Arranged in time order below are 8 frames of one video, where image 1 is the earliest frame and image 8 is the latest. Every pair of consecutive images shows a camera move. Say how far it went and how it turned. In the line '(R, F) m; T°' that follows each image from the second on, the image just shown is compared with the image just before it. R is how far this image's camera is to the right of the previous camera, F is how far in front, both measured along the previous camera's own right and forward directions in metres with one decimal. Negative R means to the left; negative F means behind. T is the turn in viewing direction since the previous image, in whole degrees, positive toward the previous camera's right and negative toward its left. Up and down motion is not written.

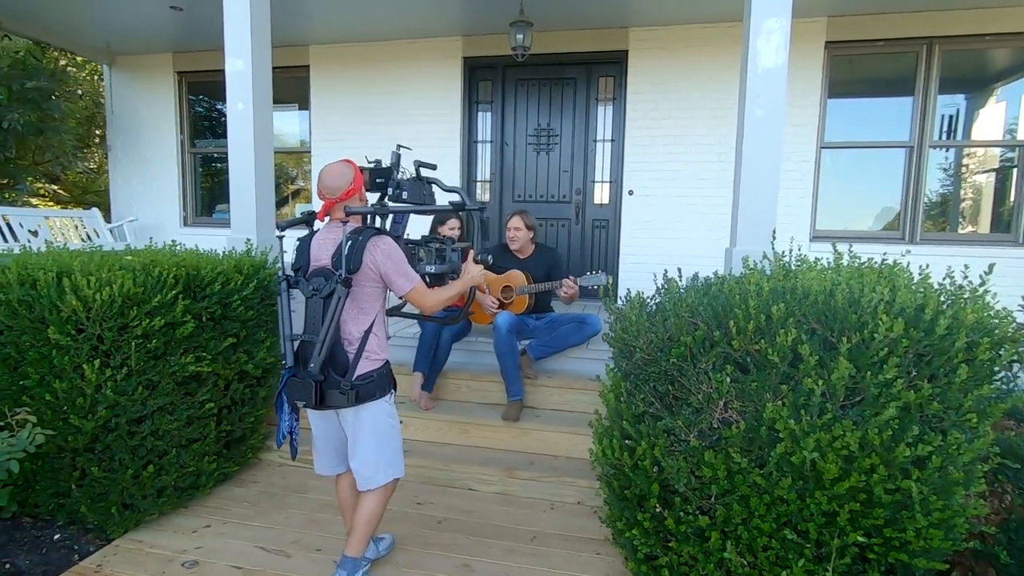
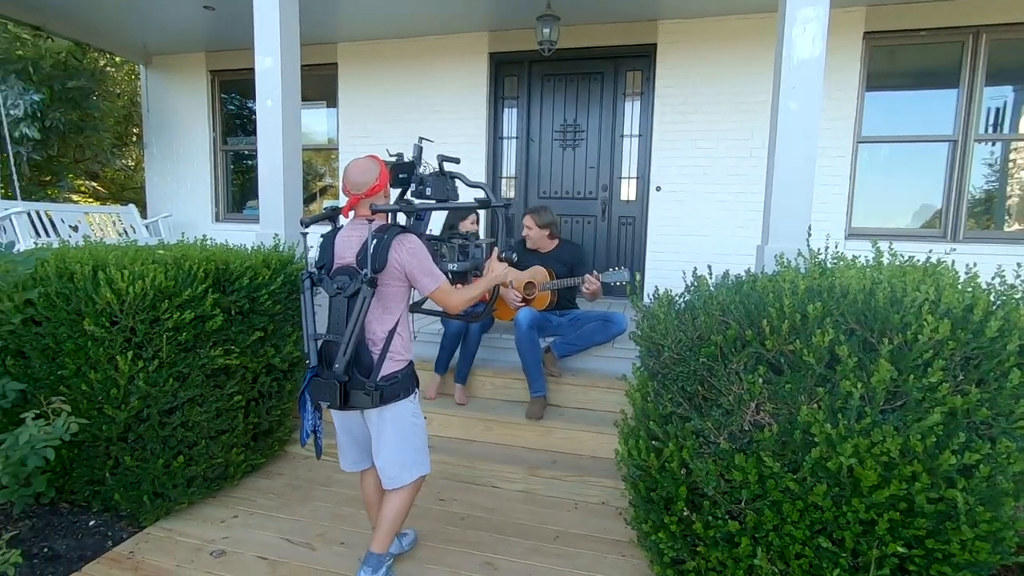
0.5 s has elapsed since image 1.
(0.0, 0.0) m; -3°
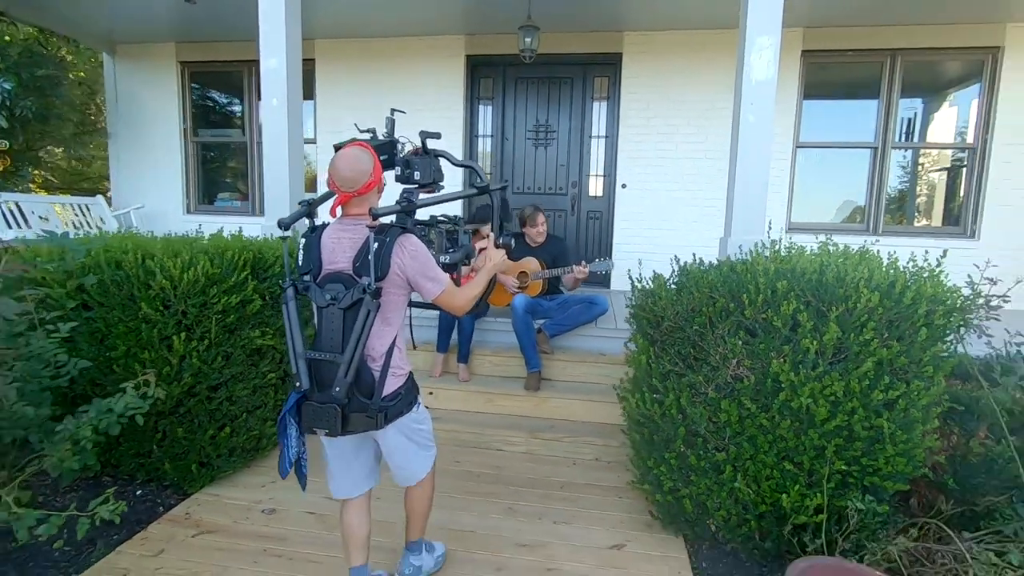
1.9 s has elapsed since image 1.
(-0.4, -0.4) m; +6°
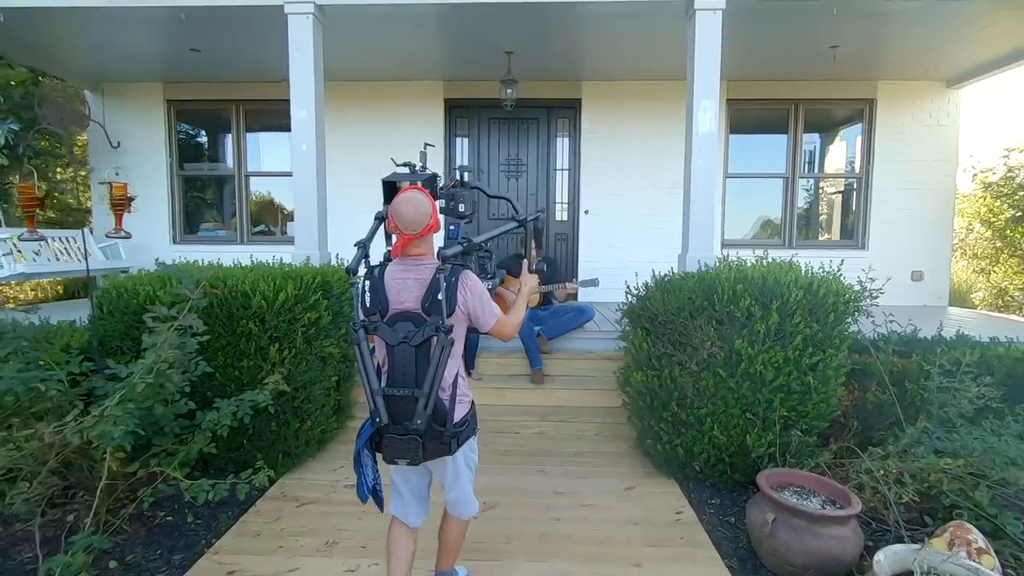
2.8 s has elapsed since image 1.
(-0.6, -0.8) m; +7°
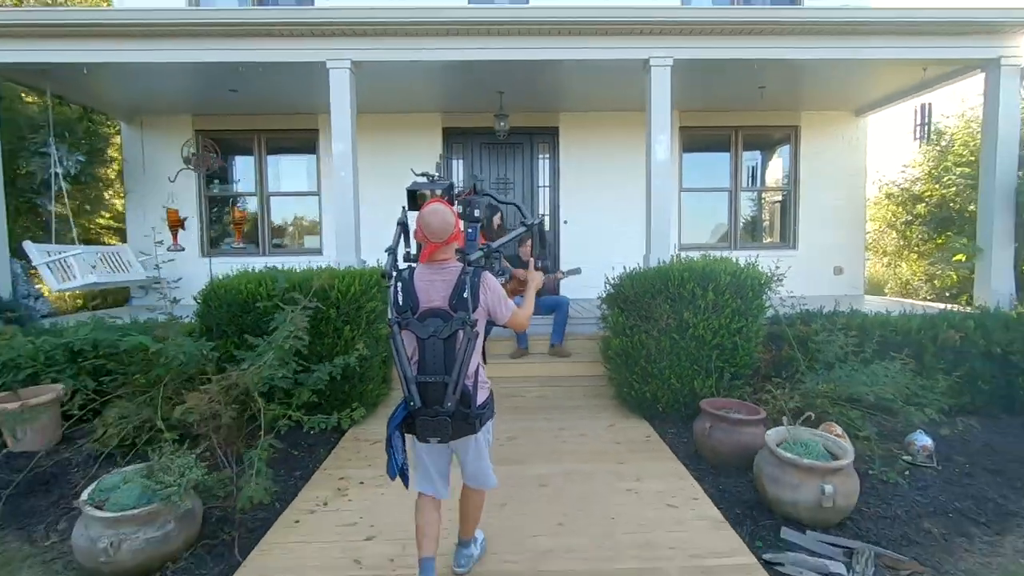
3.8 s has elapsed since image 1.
(-0.3, -1.2) m; +3°
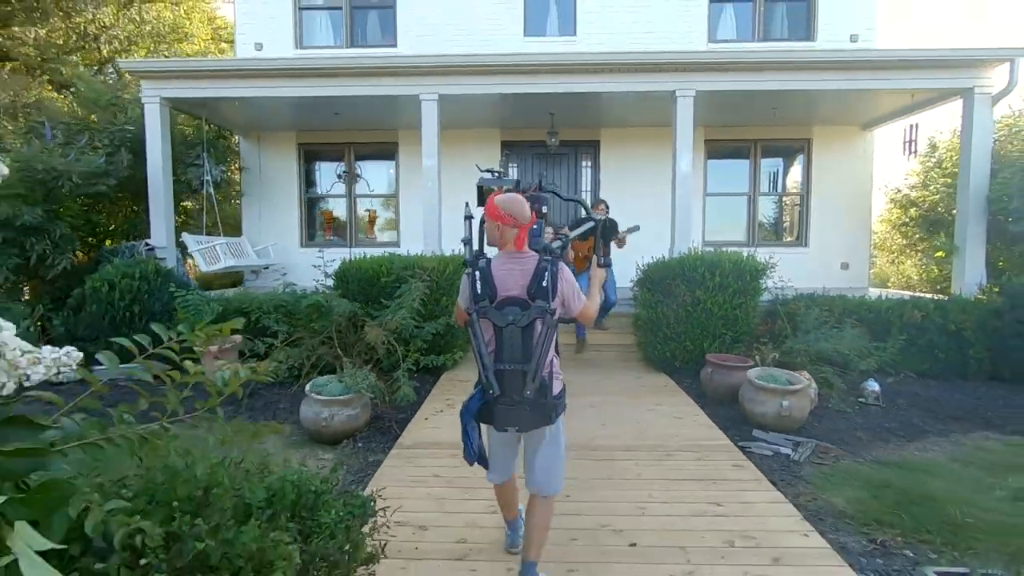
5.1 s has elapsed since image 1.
(-0.2, -1.5) m; -3°
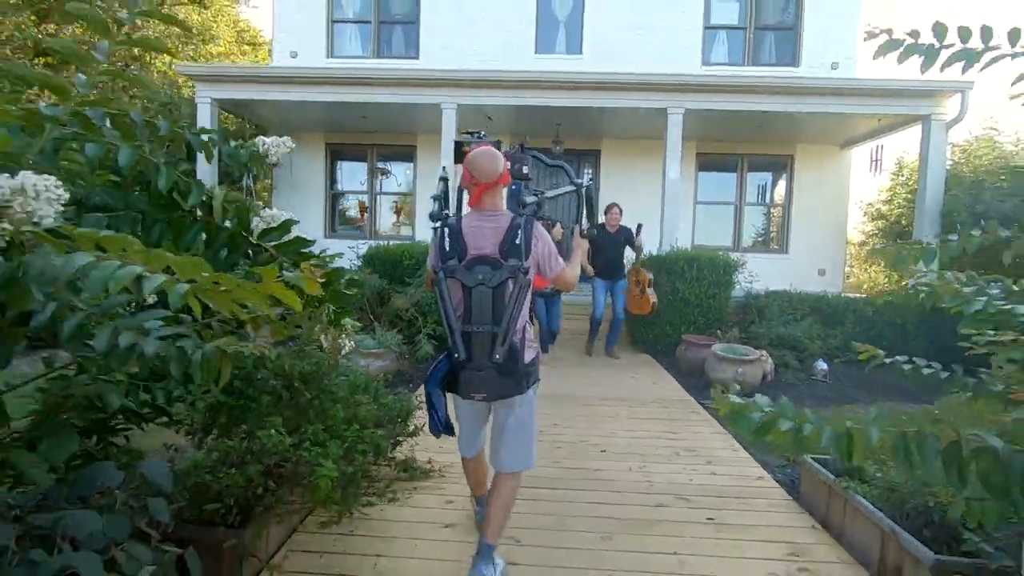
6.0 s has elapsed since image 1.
(0.0, -0.9) m; 0°
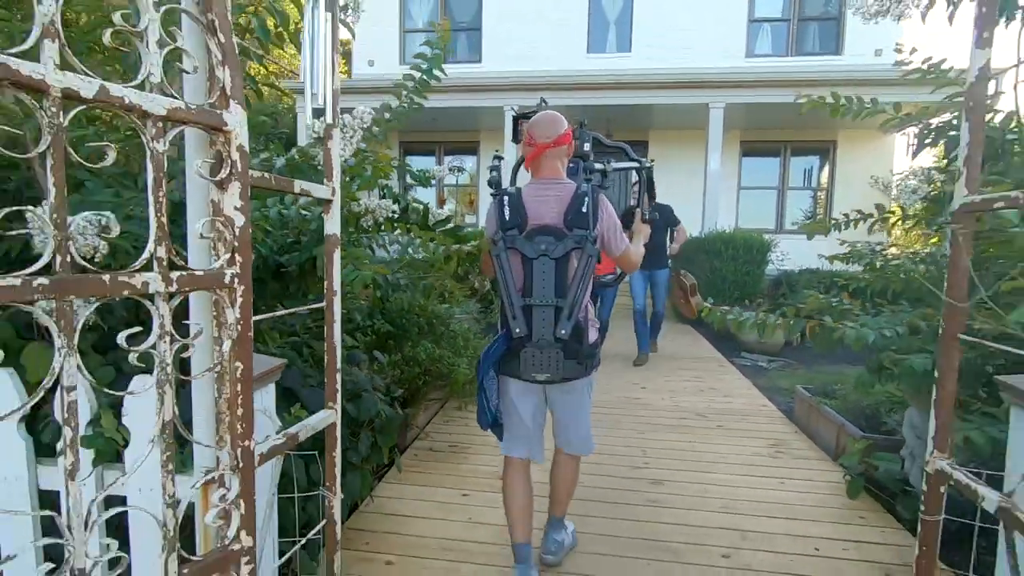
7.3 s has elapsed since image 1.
(-0.1, -1.1) m; -5°
